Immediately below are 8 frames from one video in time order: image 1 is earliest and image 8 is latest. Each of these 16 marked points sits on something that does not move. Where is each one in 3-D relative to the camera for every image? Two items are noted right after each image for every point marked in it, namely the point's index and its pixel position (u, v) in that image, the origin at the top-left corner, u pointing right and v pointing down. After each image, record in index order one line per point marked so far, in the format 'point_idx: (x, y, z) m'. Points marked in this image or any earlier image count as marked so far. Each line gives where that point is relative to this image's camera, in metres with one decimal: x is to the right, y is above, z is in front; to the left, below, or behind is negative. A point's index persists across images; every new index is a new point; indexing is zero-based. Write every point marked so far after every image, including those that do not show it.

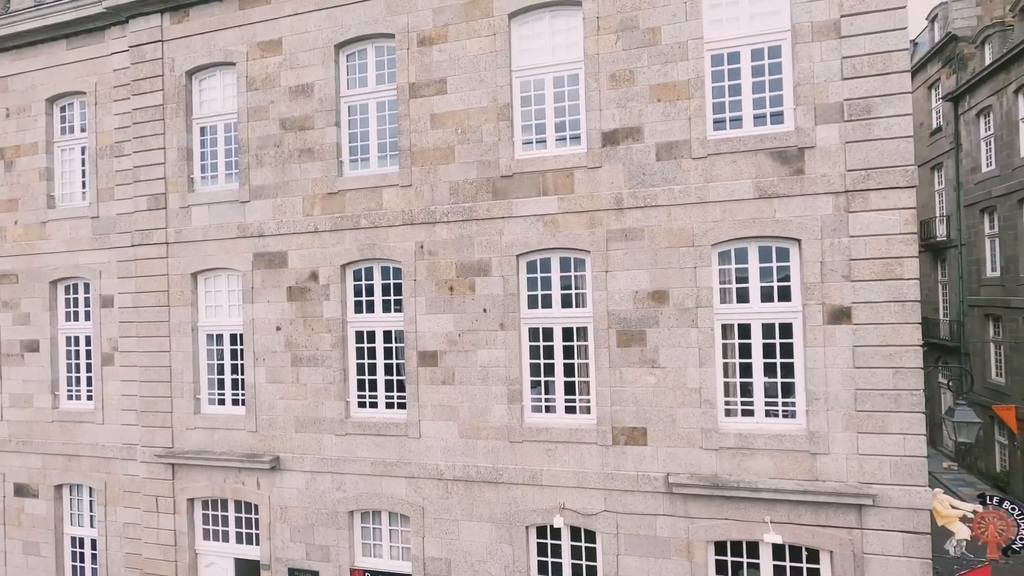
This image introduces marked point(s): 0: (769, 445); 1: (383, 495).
0: (+3.9, -2.4, +8.1) m
1: (-2.4, -3.8, +9.9) m
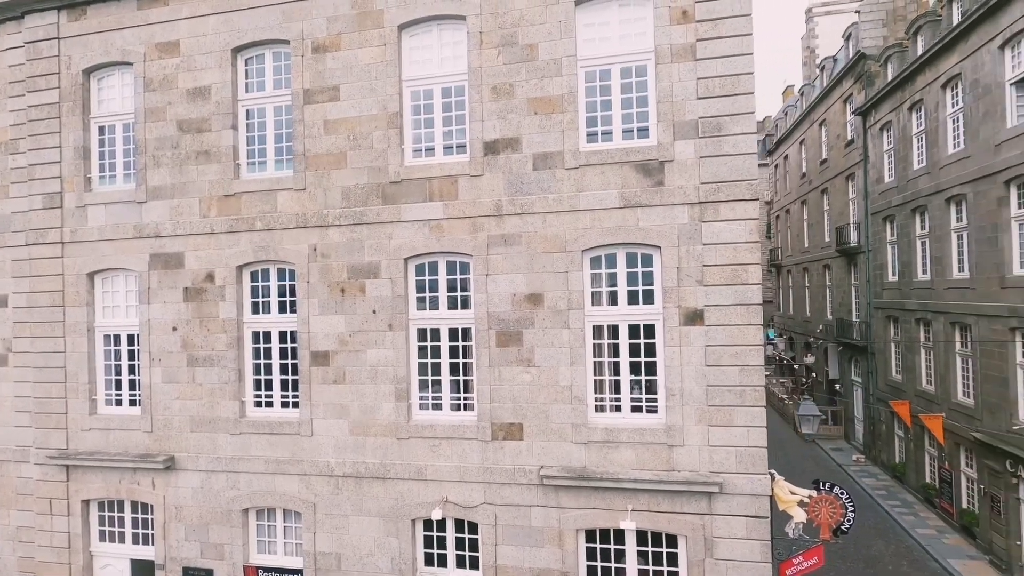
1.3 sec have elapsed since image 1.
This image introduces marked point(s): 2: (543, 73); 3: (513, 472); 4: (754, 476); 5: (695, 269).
0: (+1.9, -2.4, +8.6) m
1: (-4.4, -3.8, +10.1) m
2: (+0.5, +3.6, +9.0) m
3: (0.0, -3.1, +9.0) m
4: (+3.7, -2.9, +8.2) m
5: (+2.9, +0.3, +8.5) m
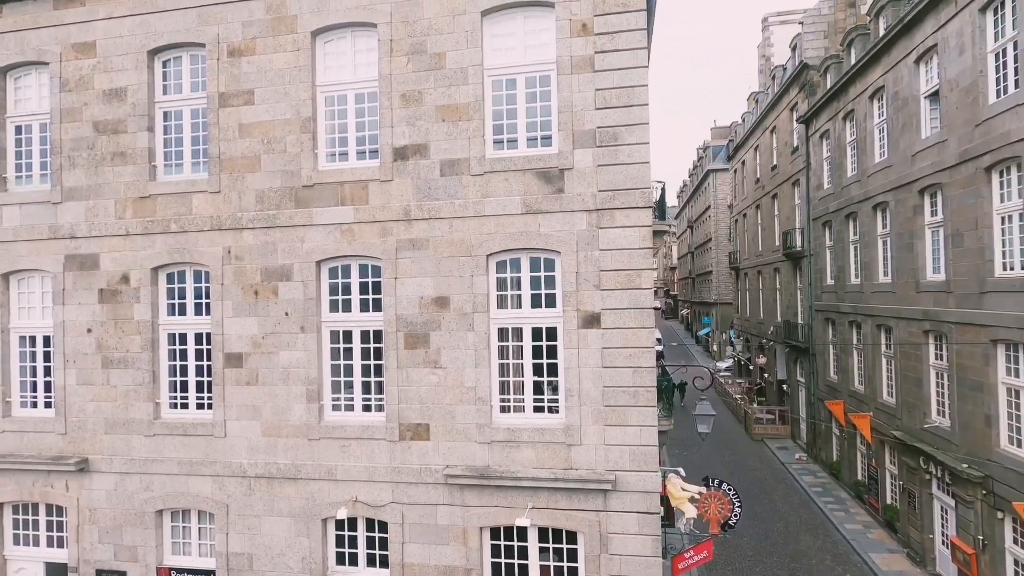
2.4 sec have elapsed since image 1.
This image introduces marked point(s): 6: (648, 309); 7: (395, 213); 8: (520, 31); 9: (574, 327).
0: (+0.3, -2.5, +8.9) m
1: (-6.1, -3.9, +10.1) m
2: (-1.1, +3.6, +9.2) m
3: (-1.6, -3.2, +9.2) m
4: (+2.1, -3.0, +8.6) m
5: (+1.3, +0.2, +8.8) m
6: (+2.2, -0.3, +8.6) m
7: (-2.0, +1.3, +9.3) m
8: (+0.1, +4.4, +9.2) m
9: (+1.0, -0.6, +8.8) m
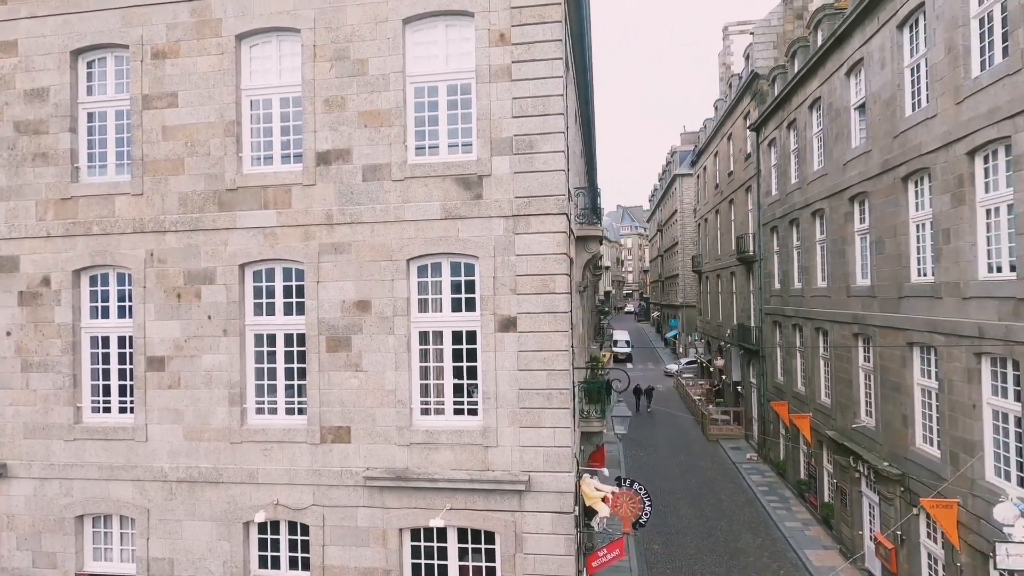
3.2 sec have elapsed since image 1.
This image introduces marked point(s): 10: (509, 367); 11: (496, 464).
0: (-1.0, -2.6, +9.0) m
1: (-7.5, -3.9, +10.0) m
2: (-2.4, +3.5, +9.3) m
3: (-3.0, -3.2, +9.3) m
4: (+0.8, -3.1, +8.8) m
5: (-0.1, +0.2, +8.9) m
6: (+0.8, -0.4, +8.8) m
7: (-3.4, +1.2, +9.4) m
8: (-1.2, +4.4, +9.4) m
9: (-0.4, -0.7, +9.0) m
10: (-0.1, -1.3, +8.9) m
11: (-0.3, -2.9, +8.9) m
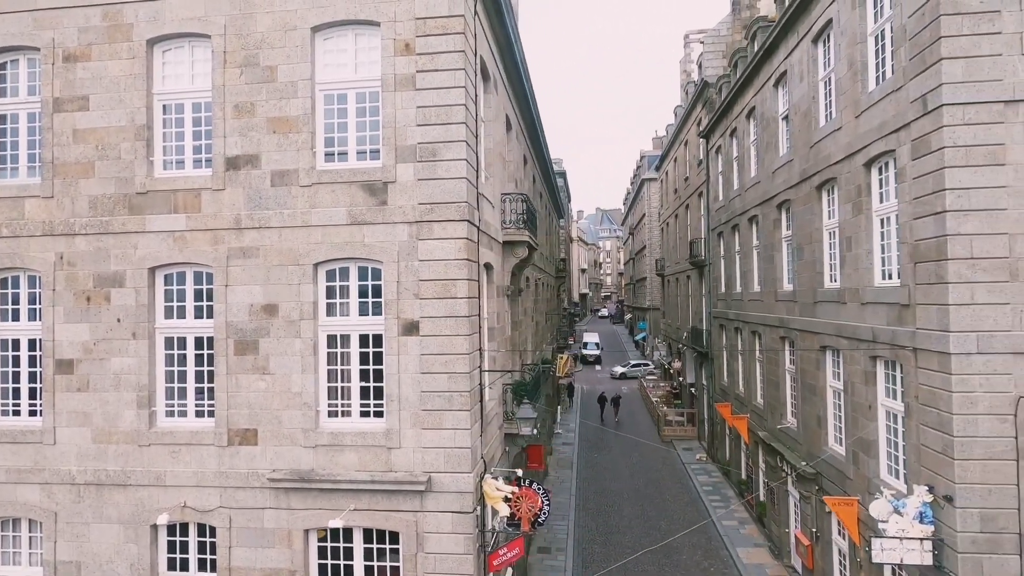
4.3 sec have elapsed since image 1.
0: (-2.7, -2.6, +9.2) m
1: (-9.2, -4.0, +10.0) m
2: (-4.1, +3.4, +9.5) m
3: (-4.7, -3.3, +9.4) m
4: (-0.9, -3.1, +9.0) m
5: (-1.7, +0.1, +9.1) m
6: (-0.8, -0.5, +9.0) m
7: (-5.1, +1.2, +9.5) m
8: (-2.9, +4.3, +9.5) m
9: (-2.0, -0.8, +9.2) m
10: (-1.7, -1.4, +9.1) m
11: (-1.9, -3.0, +9.1) m
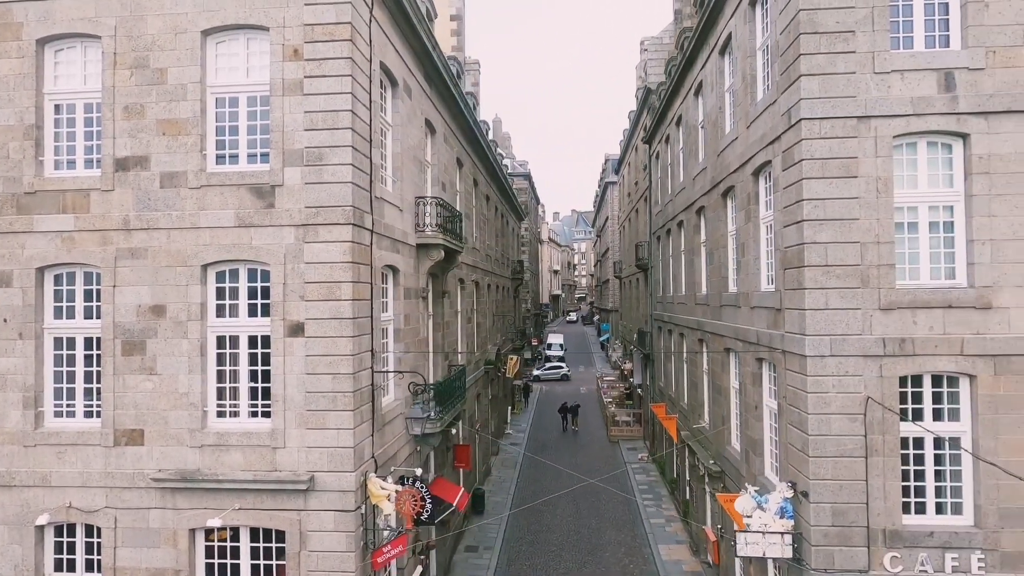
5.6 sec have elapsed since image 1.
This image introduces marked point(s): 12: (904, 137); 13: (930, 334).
0: (-4.7, -2.7, +9.3) m
1: (-11.3, -4.0, +9.8) m
2: (-6.1, +3.4, +9.5) m
3: (-6.7, -3.3, +9.4) m
4: (-2.9, -3.2, +9.1) m
5: (-3.7, +0.1, +9.3) m
6: (-2.9, -0.5, +9.2) m
7: (-7.1, +1.2, +9.5) m
8: (-4.9, +4.3, +9.6) m
9: (-4.0, -0.8, +9.3) m
10: (-3.7, -1.4, +9.3) m
11: (-4.0, -3.0, +9.2) m
12: (+6.4, +2.5, +8.7) m
13: (+6.6, -0.7, +8.5) m
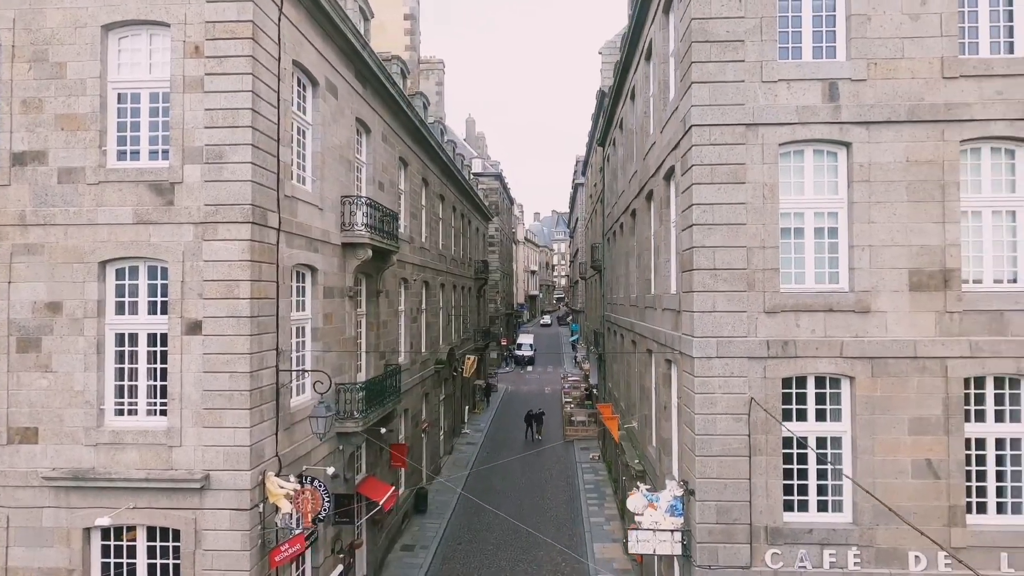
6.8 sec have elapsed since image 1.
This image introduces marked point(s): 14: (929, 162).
0: (-6.5, -2.6, +9.2) m
1: (-13.1, -3.9, +9.6) m
2: (-7.8, +3.5, +9.4) m
3: (-8.5, -3.3, +9.3) m
4: (-4.7, -3.1, +9.1) m
5: (-5.5, +0.1, +9.2) m
6: (-4.6, -0.5, +9.2) m
7: (-8.8, +1.2, +9.4) m
8: (-6.6, +4.3, +9.6) m
9: (-5.8, -0.8, +9.2) m
10: (-5.5, -1.4, +9.2) m
11: (-5.7, -3.0, +9.2) m
12: (+4.7, +2.4, +9.0) m
13: (+4.9, -0.8, +8.7) m
14: (+6.8, +2.0, +8.7) m
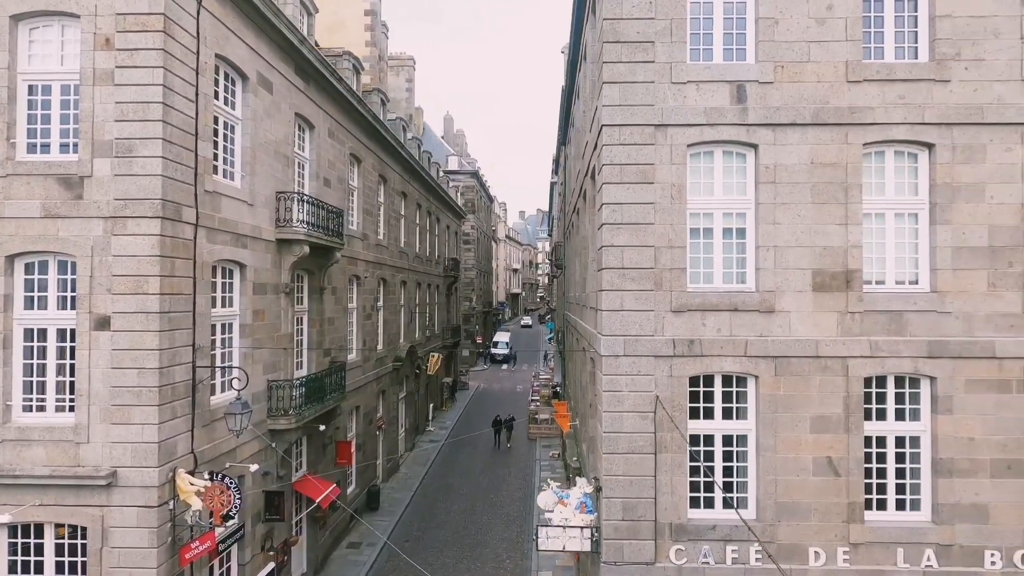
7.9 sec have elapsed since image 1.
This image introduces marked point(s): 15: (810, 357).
0: (-8.0, -2.5, +9.1) m
1: (-14.6, -3.7, +9.4) m
2: (-9.3, +3.6, +9.3) m
3: (-10.0, -3.2, +9.2) m
4: (-6.2, -3.1, +9.0) m
5: (-7.0, +0.2, +9.1) m
6: (-6.1, -0.4, +9.1) m
7: (-10.3, +1.3, +9.2) m
8: (-8.1, +4.4, +9.4) m
9: (-7.3, -0.7, +9.1) m
10: (-7.0, -1.3, +9.1) m
11: (-7.3, -2.9, +9.1) m
12: (+3.2, +2.4, +9.0) m
13: (+3.4, -0.8, +8.8) m
14: (+5.3, +2.0, +8.8) m
15: (+4.9, -1.1, +8.8) m
